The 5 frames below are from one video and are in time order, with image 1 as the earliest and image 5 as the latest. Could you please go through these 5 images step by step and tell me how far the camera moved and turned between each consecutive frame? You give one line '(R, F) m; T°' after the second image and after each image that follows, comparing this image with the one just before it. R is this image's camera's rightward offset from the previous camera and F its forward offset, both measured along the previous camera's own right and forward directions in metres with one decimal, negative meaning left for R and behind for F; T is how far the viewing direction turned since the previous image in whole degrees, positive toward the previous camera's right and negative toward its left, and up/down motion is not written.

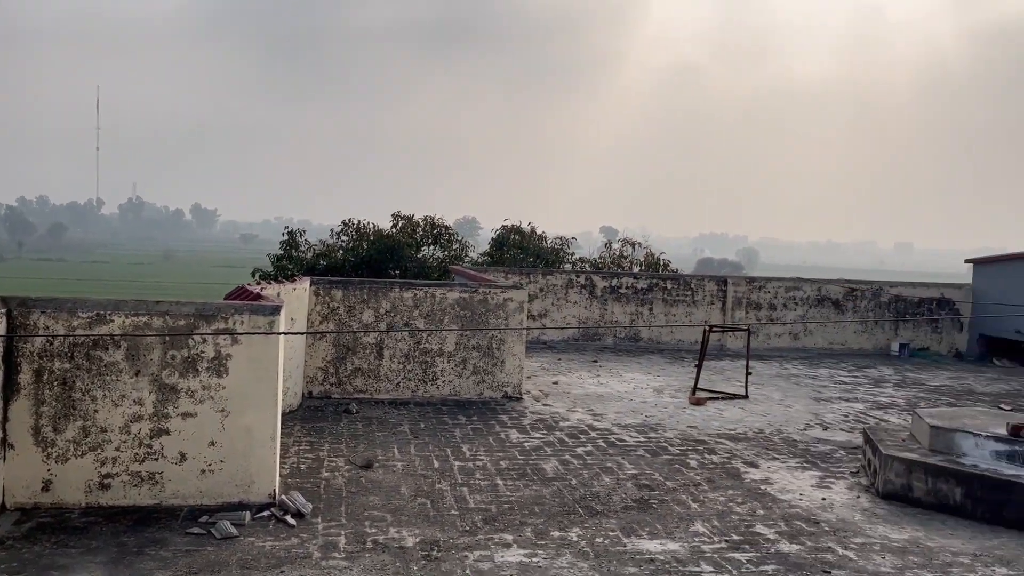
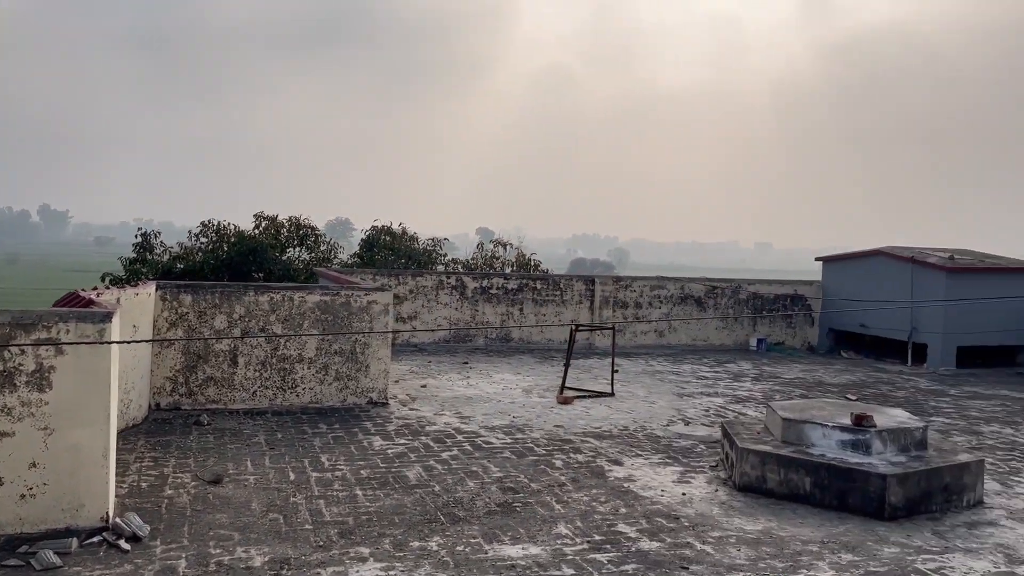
(+0.2, +0.3) m; +6°
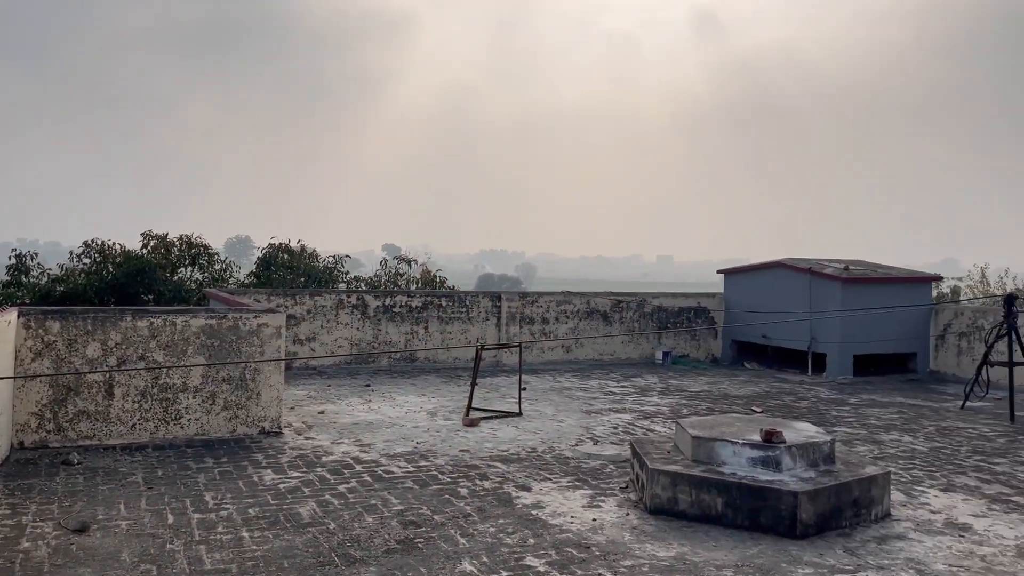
(+0.1, +0.6) m; +5°
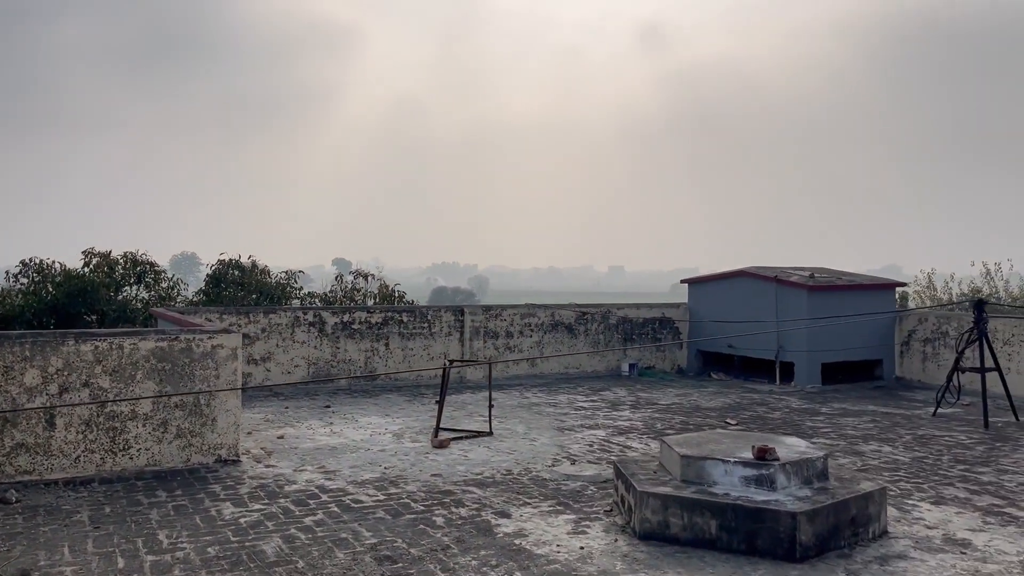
(-0.3, +0.8) m; +3°
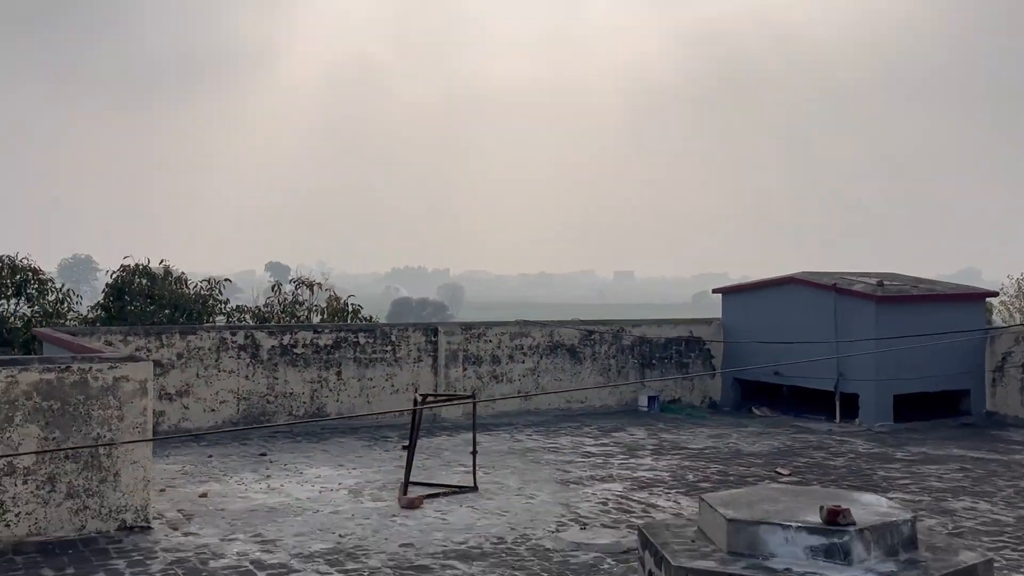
(-0.5, +4.1) m; +2°
